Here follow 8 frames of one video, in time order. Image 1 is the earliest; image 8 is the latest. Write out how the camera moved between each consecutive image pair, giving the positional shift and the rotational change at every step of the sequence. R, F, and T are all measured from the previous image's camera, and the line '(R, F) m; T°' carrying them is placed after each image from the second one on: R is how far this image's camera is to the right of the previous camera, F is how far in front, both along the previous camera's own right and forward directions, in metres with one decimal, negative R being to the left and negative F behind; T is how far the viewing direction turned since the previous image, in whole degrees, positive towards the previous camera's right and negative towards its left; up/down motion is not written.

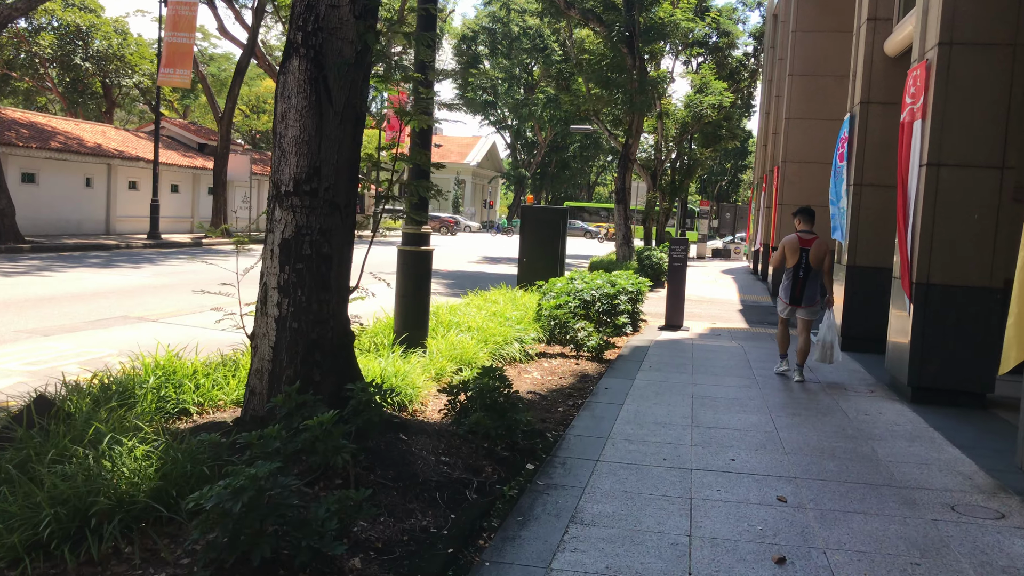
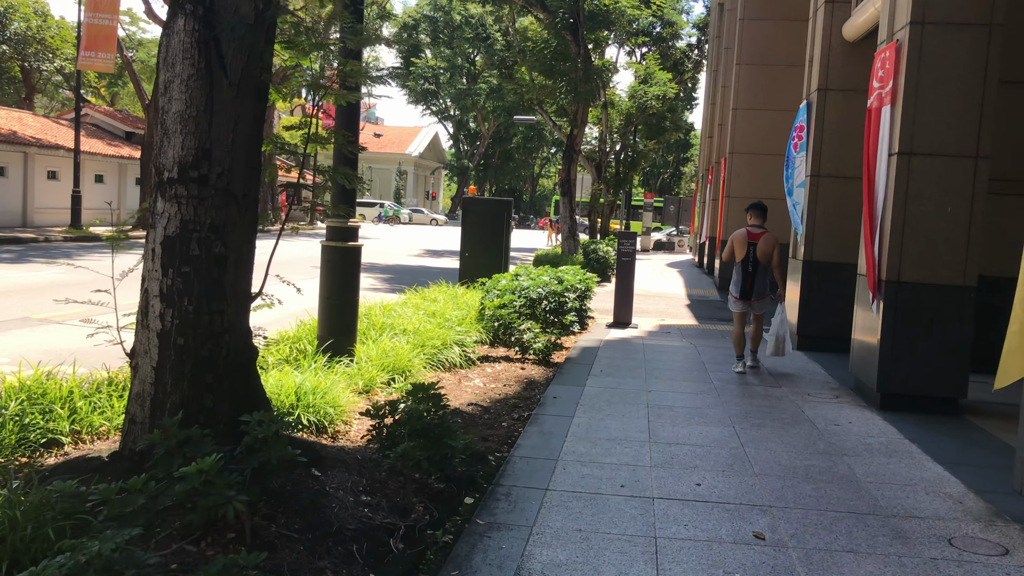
(0.0, +0.7) m; +4°
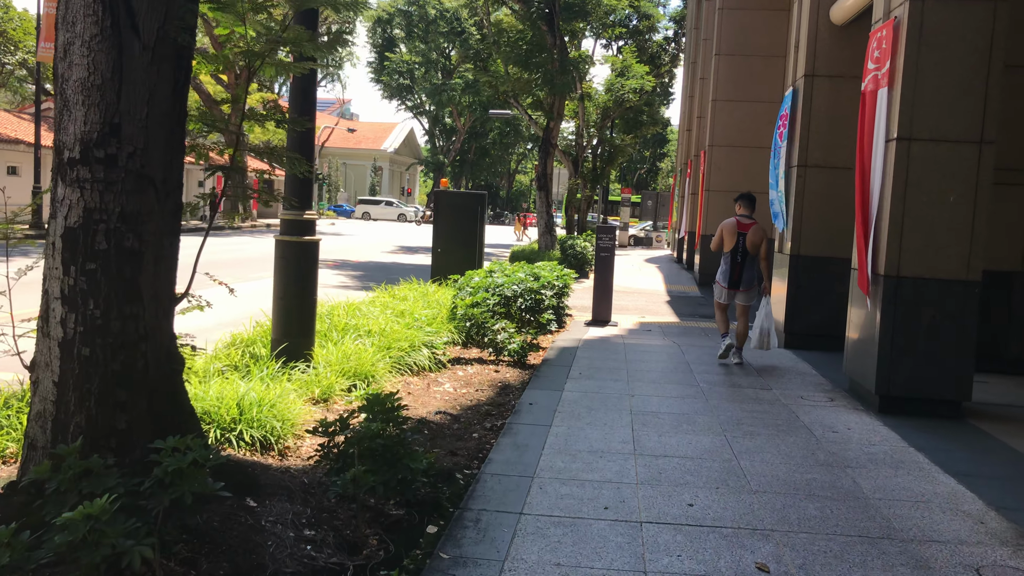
(0.0, +0.5) m; +1°
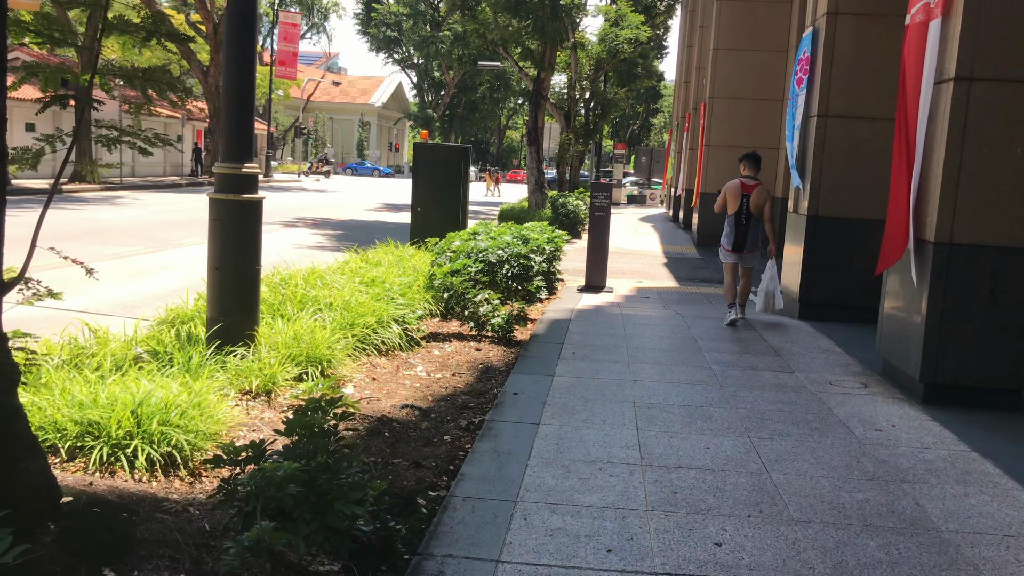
(+0.1, +1.1) m; +1°
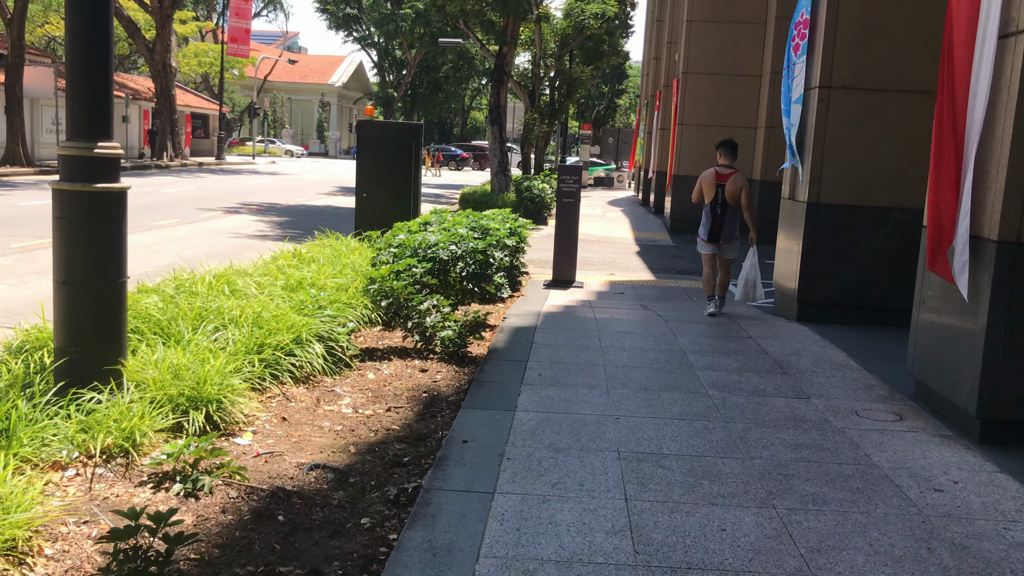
(+0.1, +1.3) m; +2°
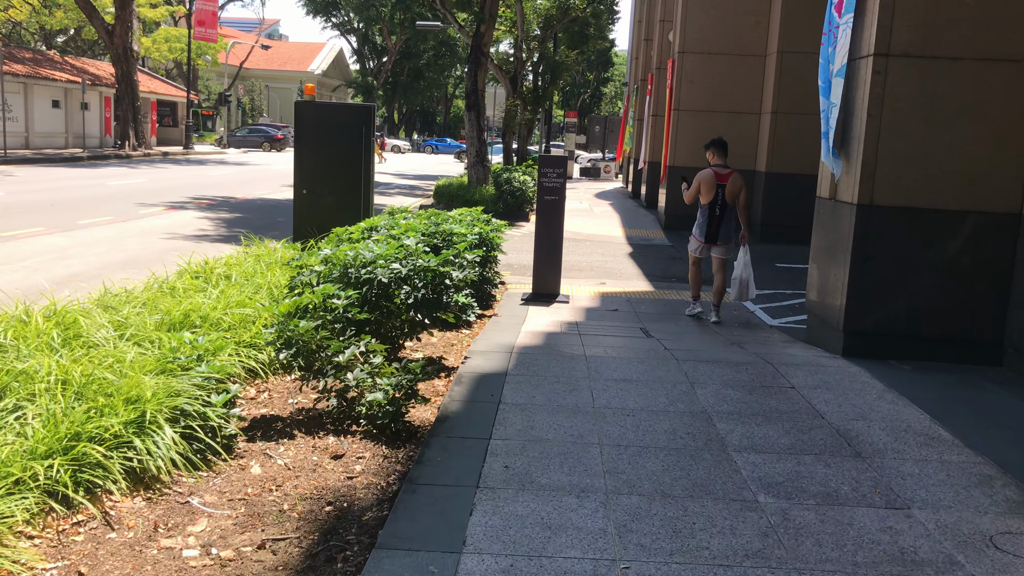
(+0.1, +1.8) m; +1°
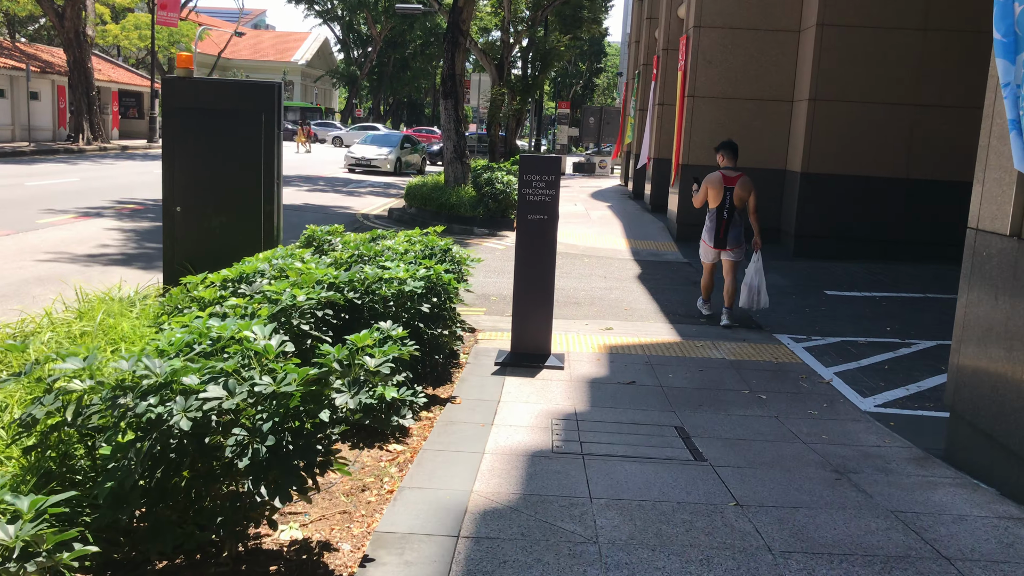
(+0.2, +2.8) m; +1°
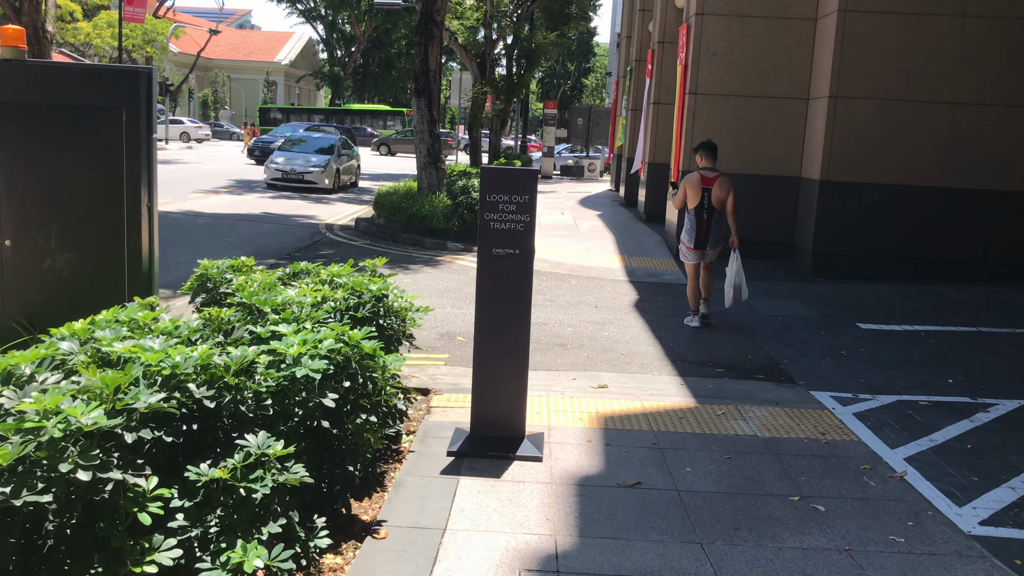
(+0.2, +1.7) m; +1°
